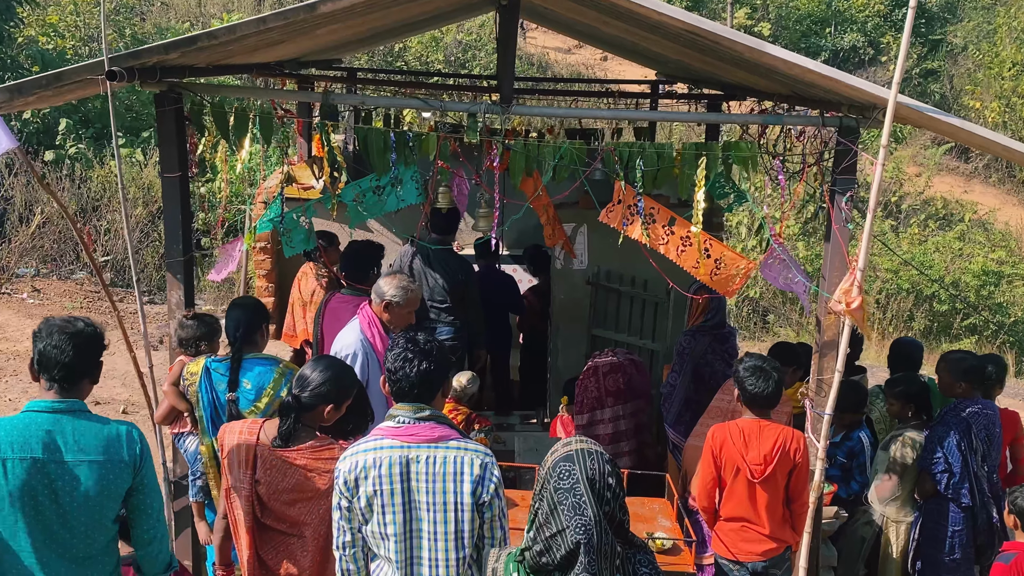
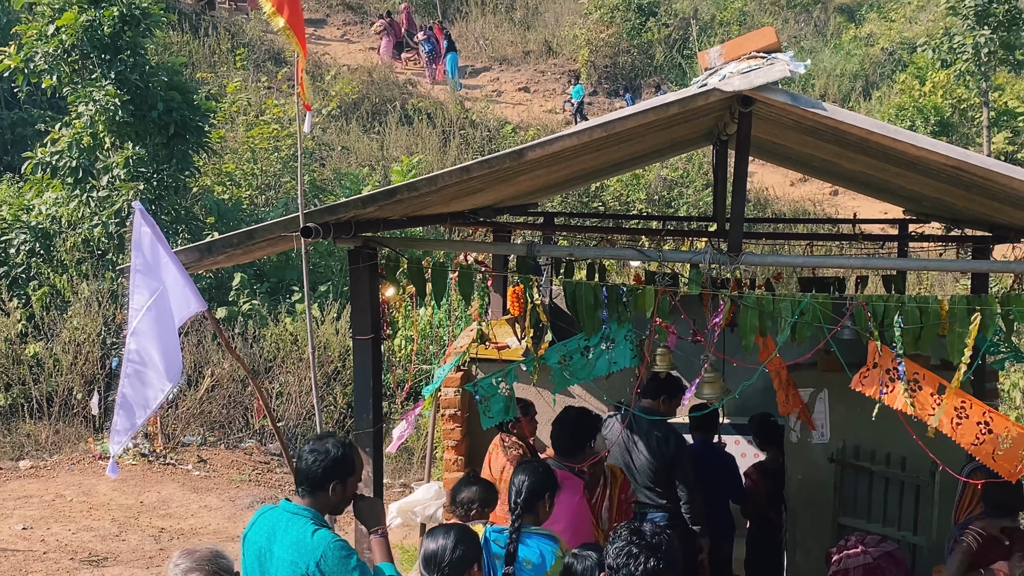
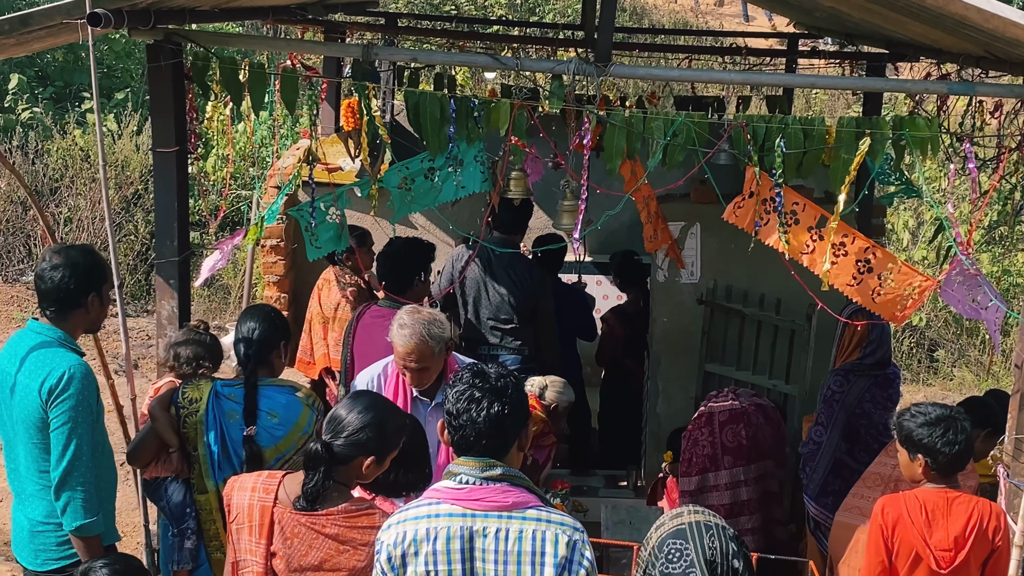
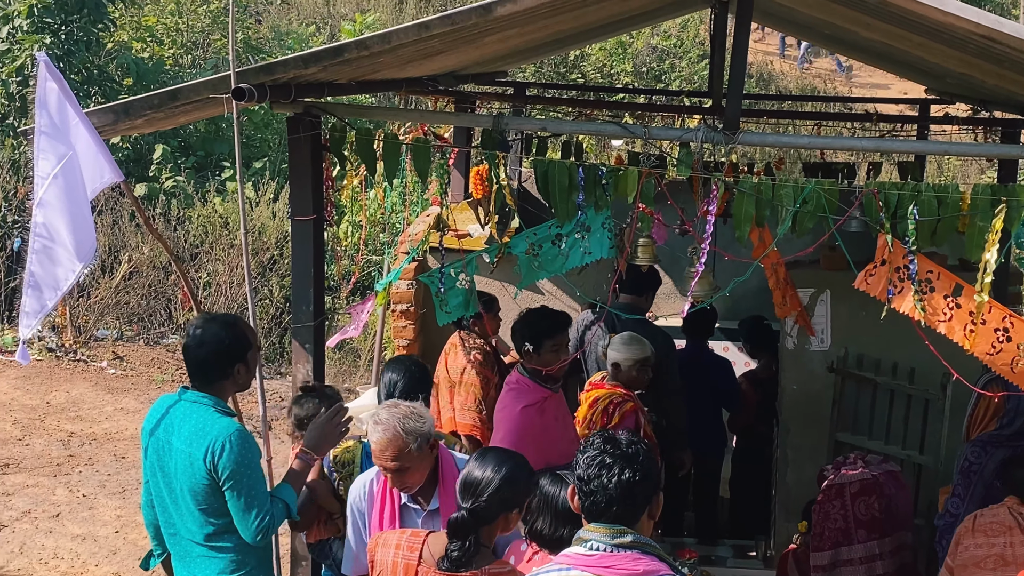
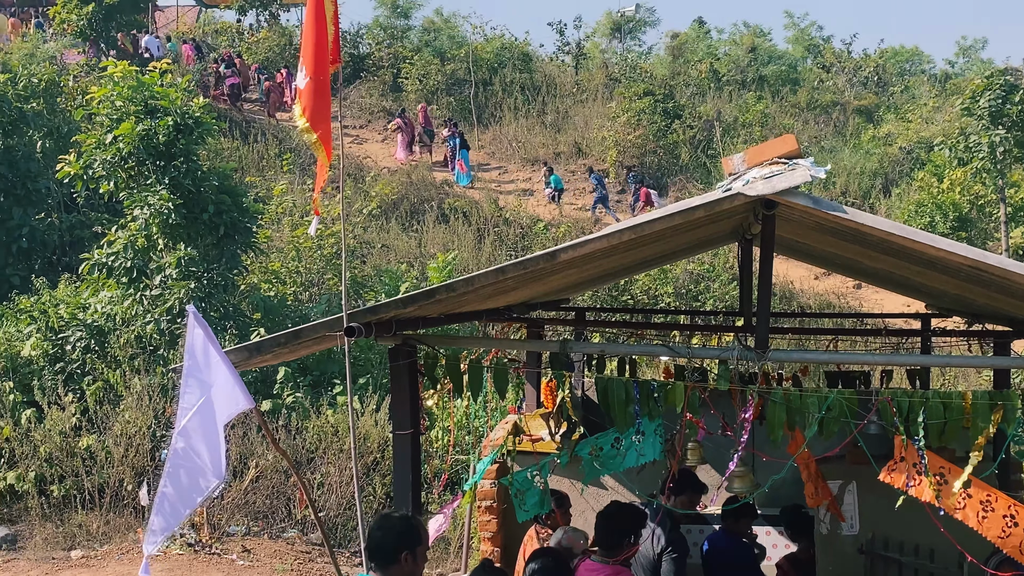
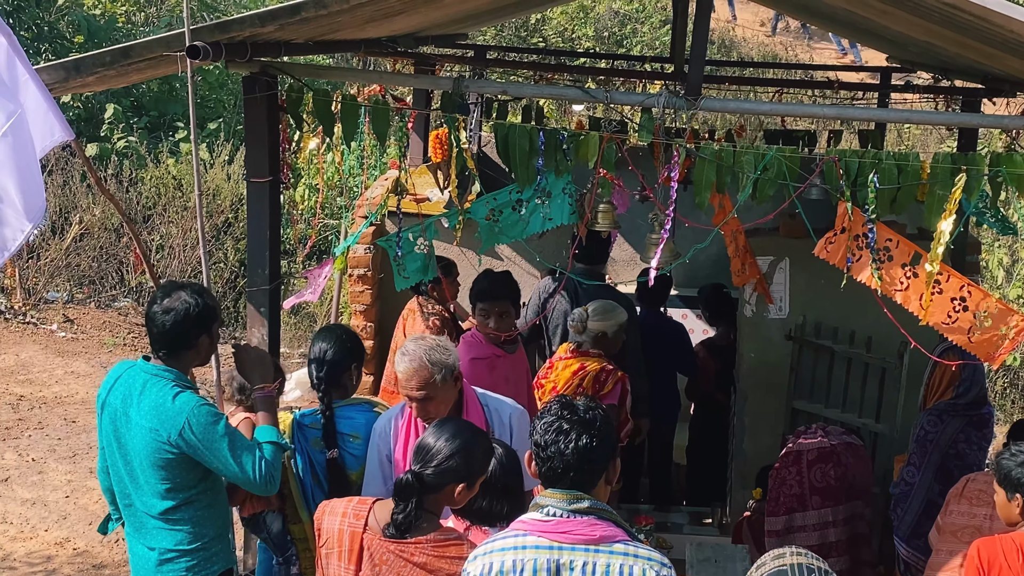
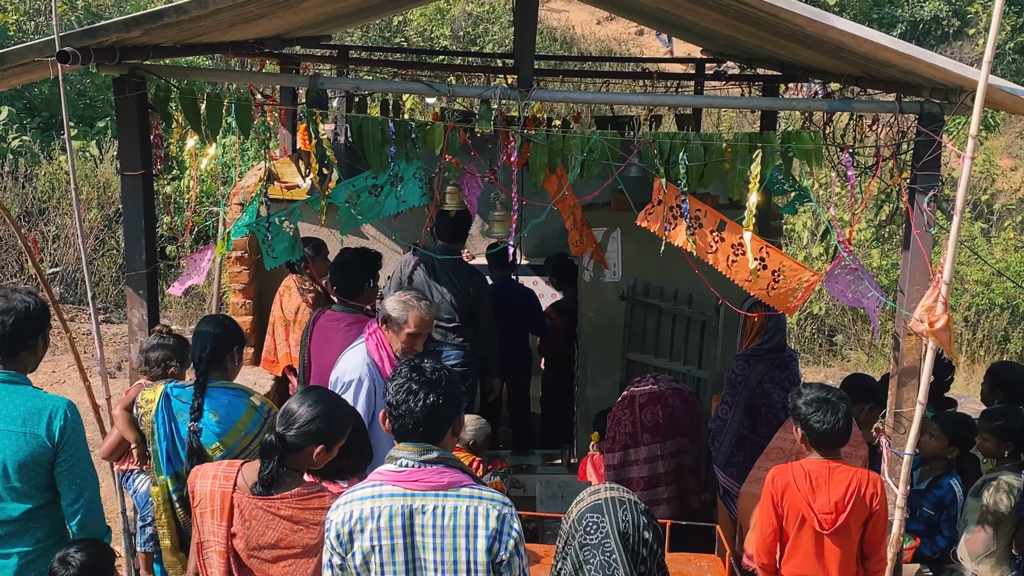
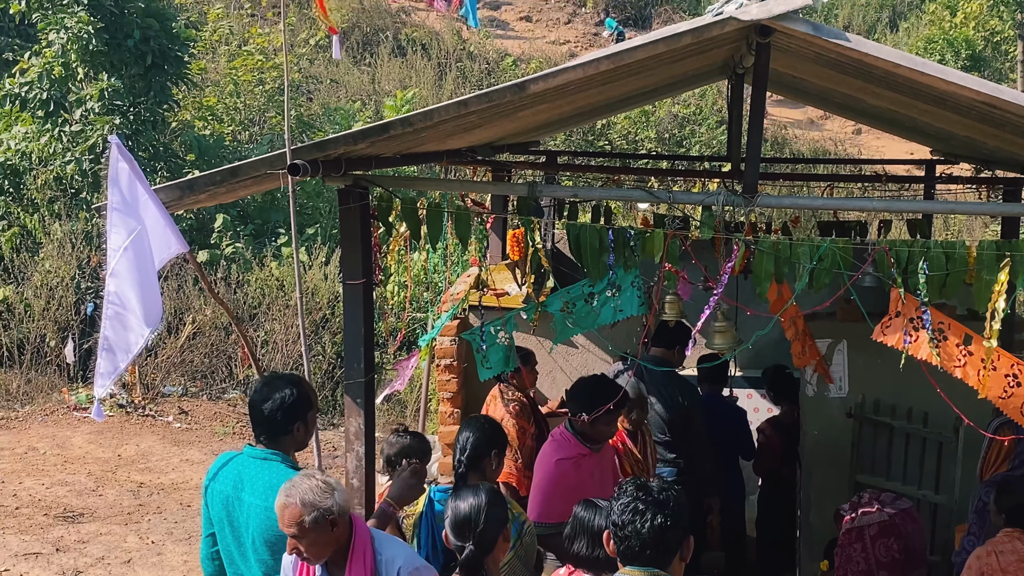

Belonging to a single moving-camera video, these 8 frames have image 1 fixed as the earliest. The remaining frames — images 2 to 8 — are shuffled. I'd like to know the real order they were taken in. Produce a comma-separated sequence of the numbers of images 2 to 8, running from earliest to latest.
7, 3, 6, 4, 8, 2, 5
